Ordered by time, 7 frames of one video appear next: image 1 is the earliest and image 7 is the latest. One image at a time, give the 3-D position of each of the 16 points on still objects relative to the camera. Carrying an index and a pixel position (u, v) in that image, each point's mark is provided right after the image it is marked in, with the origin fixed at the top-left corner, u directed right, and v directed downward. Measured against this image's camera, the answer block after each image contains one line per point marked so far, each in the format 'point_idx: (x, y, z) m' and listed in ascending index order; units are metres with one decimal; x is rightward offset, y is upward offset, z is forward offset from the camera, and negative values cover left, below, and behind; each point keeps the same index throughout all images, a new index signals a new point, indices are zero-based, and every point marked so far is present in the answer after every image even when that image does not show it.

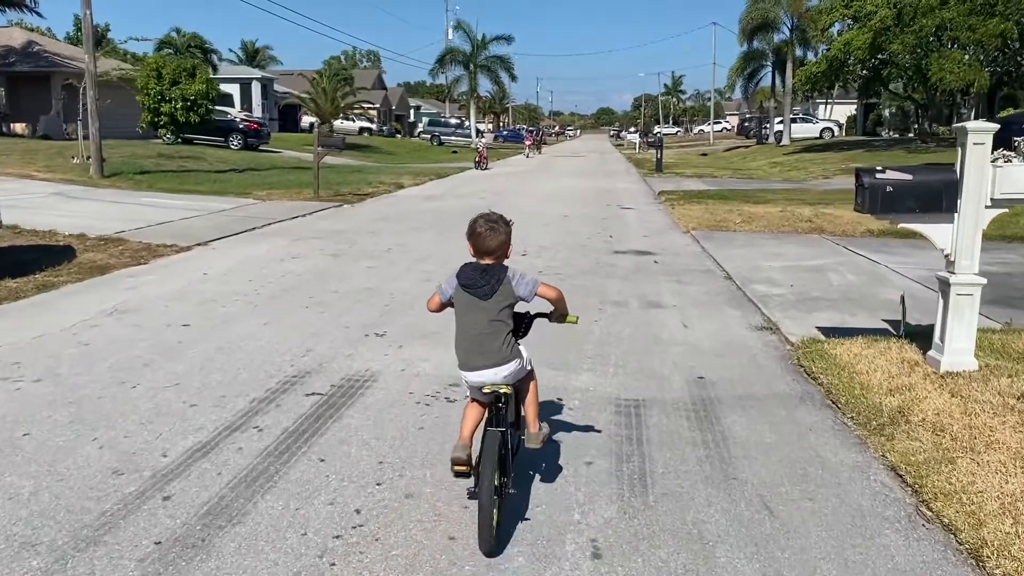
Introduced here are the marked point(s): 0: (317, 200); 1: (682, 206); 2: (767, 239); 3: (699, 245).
0: (-3.7, +1.7, +17.0) m
1: (+2.9, +1.4, +15.5) m
2: (+3.1, +0.6, +11.0) m
3: (+2.2, +0.5, +10.8) m
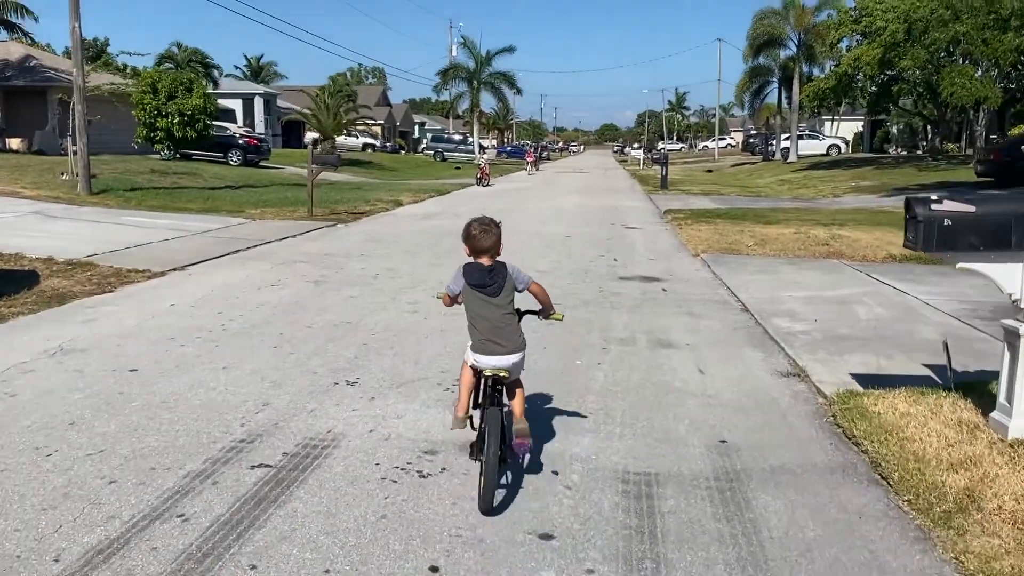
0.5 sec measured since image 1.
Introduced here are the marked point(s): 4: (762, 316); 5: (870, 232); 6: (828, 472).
0: (-3.6, +1.3, +16.4) m
1: (+2.9, +1.0, +14.8) m
2: (+3.1, +0.2, +10.2) m
3: (+2.2, +0.2, +10.0) m
4: (+2.0, -0.2, +7.3) m
5: (+5.5, +0.9, +13.8) m
6: (+1.4, -0.8, +3.9) m
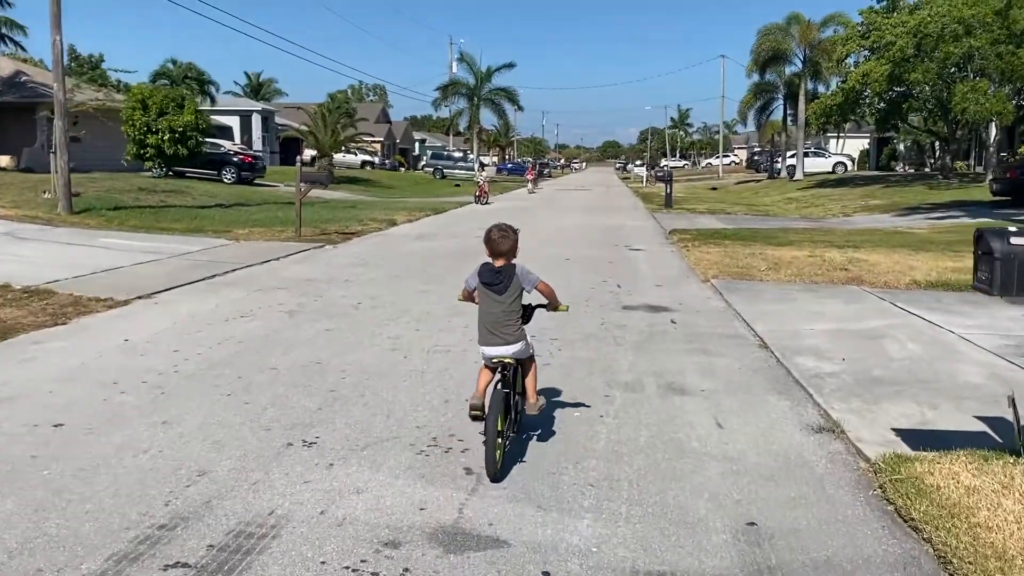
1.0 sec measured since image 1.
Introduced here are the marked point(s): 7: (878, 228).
0: (-3.7, +0.8, +15.6) m
1: (+2.9, +0.6, +14.0) m
2: (+3.0, -0.1, +9.5) m
3: (+2.1, -0.1, +9.3) m
4: (+2.0, -0.5, +6.6) m
5: (+5.4, +0.5, +13.1) m
6: (+1.3, -1.0, +3.1) m
7: (+7.4, +1.2, +18.6) m
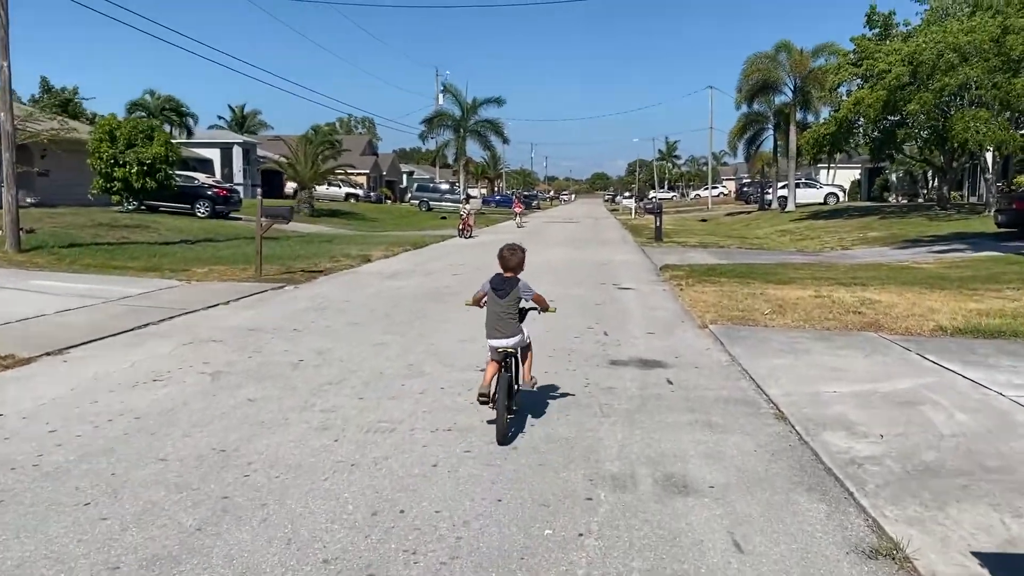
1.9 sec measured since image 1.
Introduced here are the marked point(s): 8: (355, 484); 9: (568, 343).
0: (-4.0, +0.2, +14.4) m
1: (+2.5, 0.0, +12.9) m
2: (+2.7, -0.5, +8.3) m
3: (+1.9, -0.6, +8.1) m
4: (+1.7, -0.8, +5.4) m
5: (+5.1, -0.1, +11.9) m
6: (+1.1, -1.2, +1.9) m
7: (+7.1, +0.5, +17.5) m
8: (-0.7, -0.9, +4.1) m
9: (+0.5, -0.5, +8.3) m
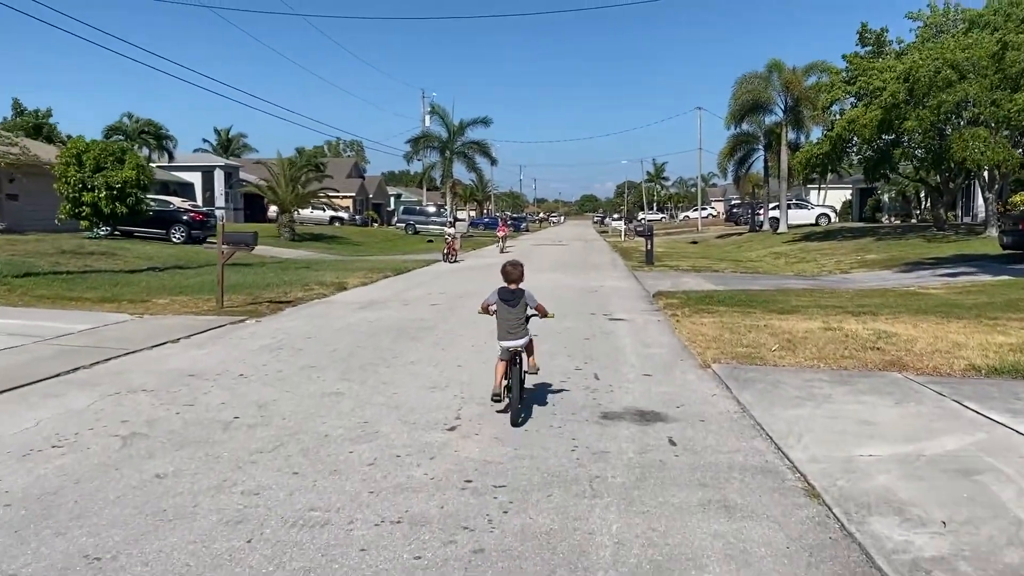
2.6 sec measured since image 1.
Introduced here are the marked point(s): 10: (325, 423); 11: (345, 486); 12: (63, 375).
0: (-4.3, -0.3, +13.3) m
1: (+2.3, -0.4, +11.8) m
2: (+2.6, -0.8, +7.3) m
3: (+1.7, -0.8, +7.0) m
4: (+1.6, -1.1, +4.3) m
5: (+4.9, -0.4, +10.9) m
6: (+1.0, -1.3, +0.8) m
7: (+6.8, 0.0, +16.5) m
8: (-0.9, -1.1, +3.1) m
9: (+0.3, -0.8, +7.3) m
10: (-1.2, -0.9, +5.9) m
11: (-0.8, -1.0, +4.5) m
12: (-3.9, -0.8, +7.8) m
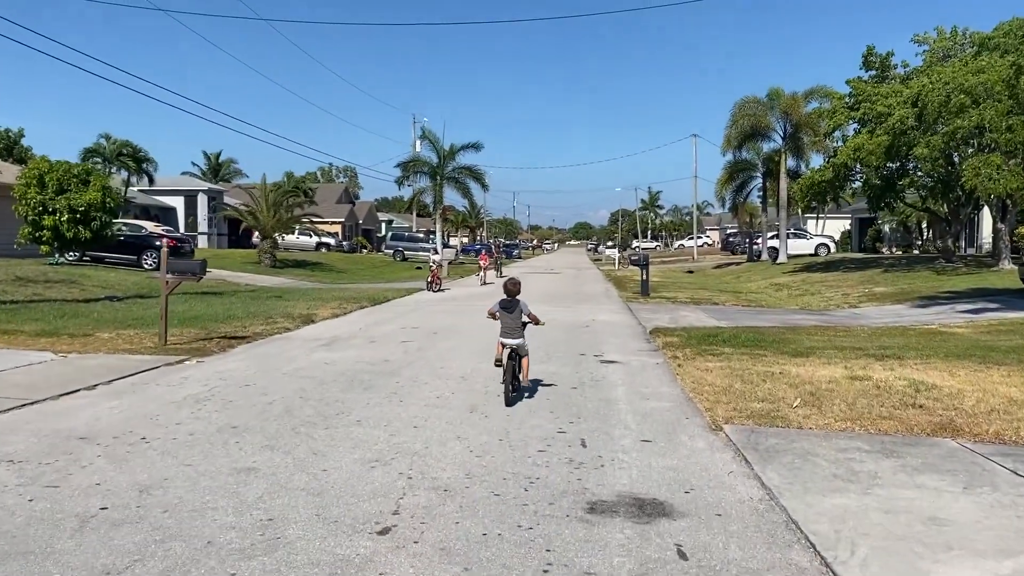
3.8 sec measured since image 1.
0: (-4.5, -0.8, +11.8) m
1: (+2.0, -0.8, +10.4) m
2: (+2.3, -1.1, +5.8) m
3: (+1.5, -1.1, +5.6) m
4: (+1.4, -1.3, +2.8) m
5: (+4.6, -0.9, +9.5) m
6: (+0.8, -1.5, -0.7) m
7: (+6.5, -0.6, +15.1) m
8: (-1.1, -1.3, +1.6) m
9: (+0.1, -1.1, +5.8) m
10: (-1.4, -1.1, +4.4) m
11: (-1.0, -1.2, +3.0) m
12: (-4.1, -1.0, +6.3) m
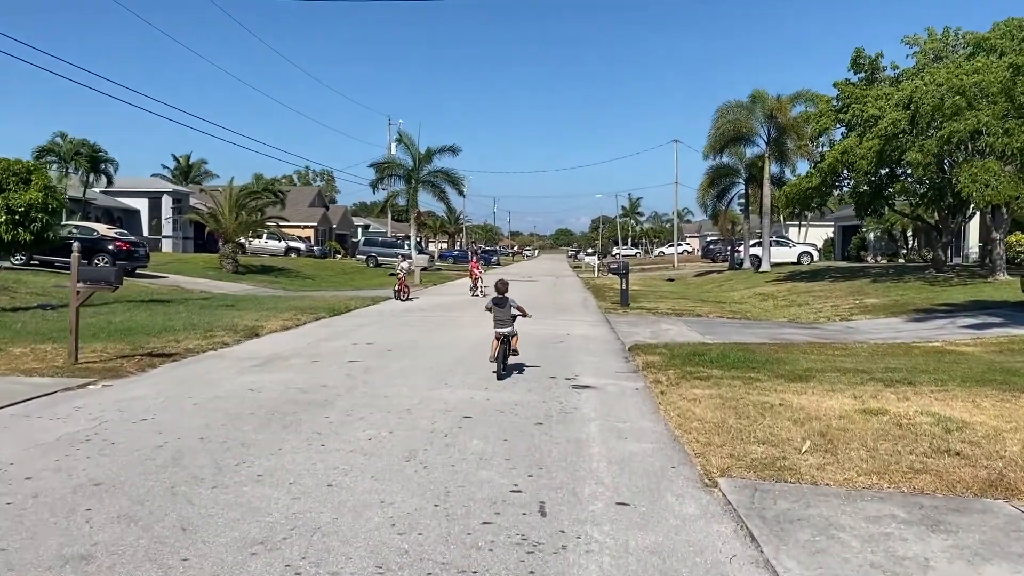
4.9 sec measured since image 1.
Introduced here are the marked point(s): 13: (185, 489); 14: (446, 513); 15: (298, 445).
0: (-5.0, -0.9, +10.3) m
1: (+1.6, -1.0, +9.0) m
2: (+2.0, -1.2, +4.4) m
3: (+1.2, -1.3, +4.2) m
4: (+1.1, -1.4, +1.4) m
5: (+4.2, -1.0, +8.2) m
6: (+0.6, -1.5, -2.1) m
7: (+6.0, -0.8, +13.8) m
8: (-1.3, -1.4, +0.1) m
9: (-0.2, -1.2, +4.4) m
10: (-1.7, -1.2, +3.0) m
11: (-1.3, -1.3, +1.6) m
12: (-4.4, -1.1, +4.8) m
13: (-1.8, -1.1, +5.1) m
14: (-0.3, -1.2, +4.8) m
15: (-1.5, -1.1, +6.2) m
